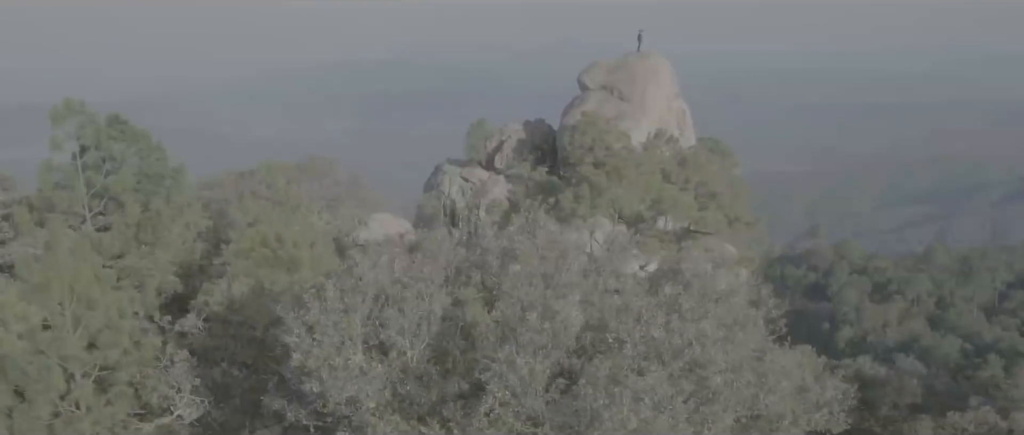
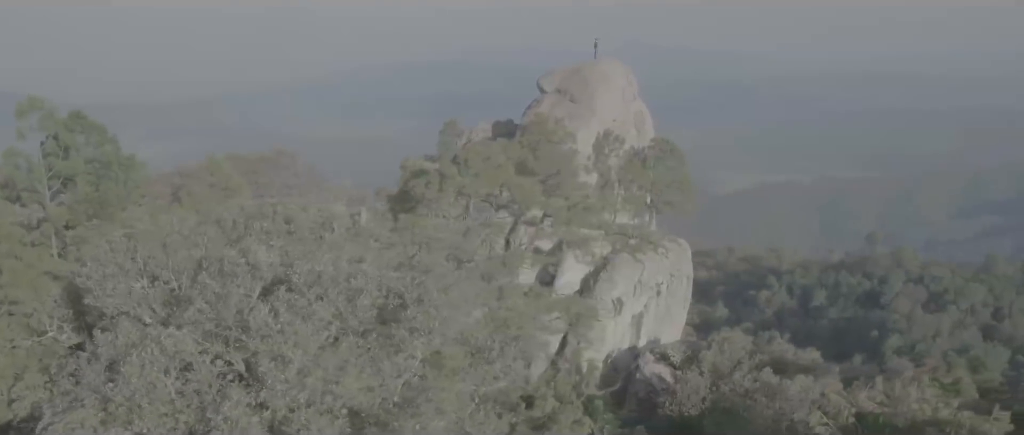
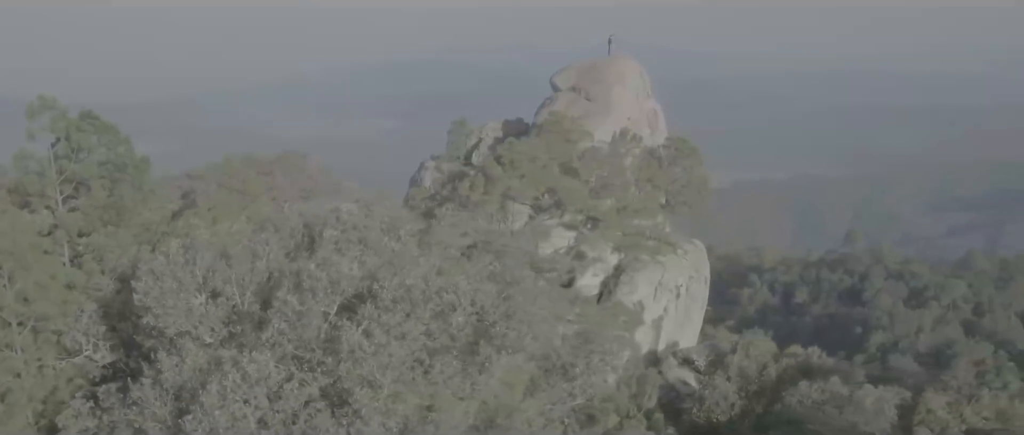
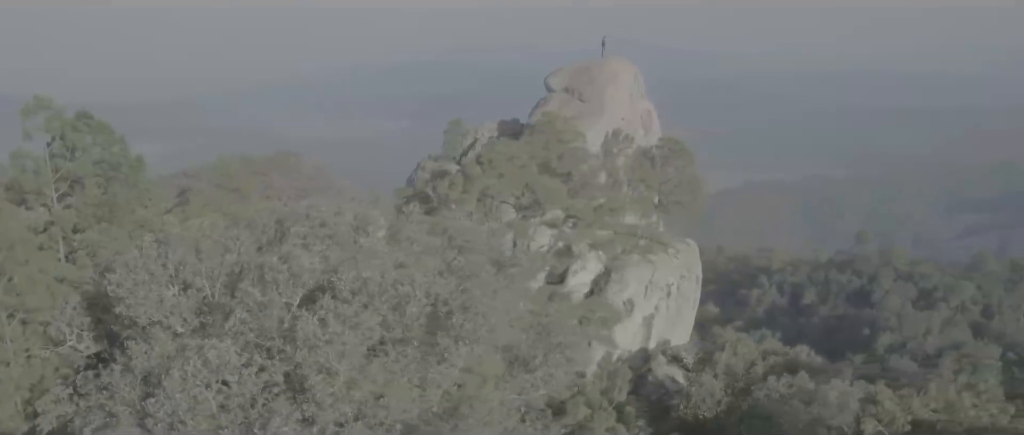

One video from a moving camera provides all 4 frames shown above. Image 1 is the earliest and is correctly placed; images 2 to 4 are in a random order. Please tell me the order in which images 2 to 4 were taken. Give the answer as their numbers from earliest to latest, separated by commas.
3, 4, 2
